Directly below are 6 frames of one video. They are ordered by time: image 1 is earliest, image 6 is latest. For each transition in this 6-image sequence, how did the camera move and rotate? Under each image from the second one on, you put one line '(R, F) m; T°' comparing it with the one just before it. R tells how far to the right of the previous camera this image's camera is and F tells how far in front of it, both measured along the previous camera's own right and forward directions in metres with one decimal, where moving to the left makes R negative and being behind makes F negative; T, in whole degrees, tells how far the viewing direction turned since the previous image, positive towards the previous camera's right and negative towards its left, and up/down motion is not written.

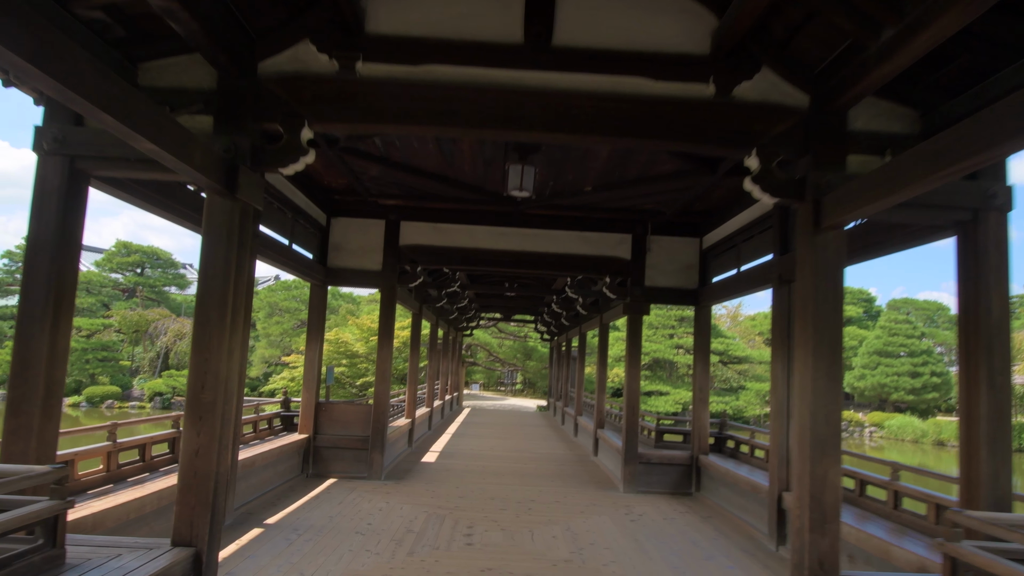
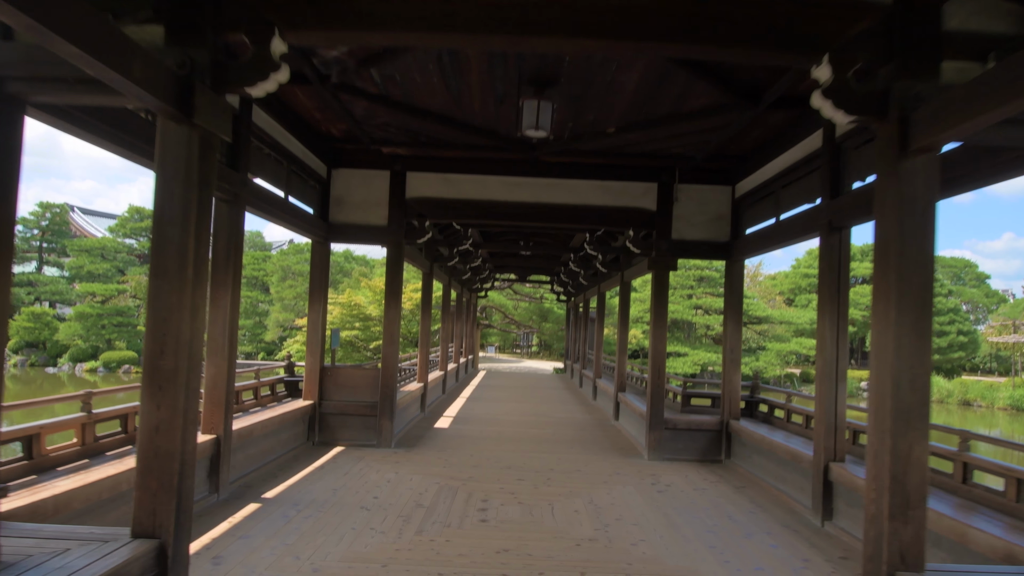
(0.0, +0.4) m; -1°
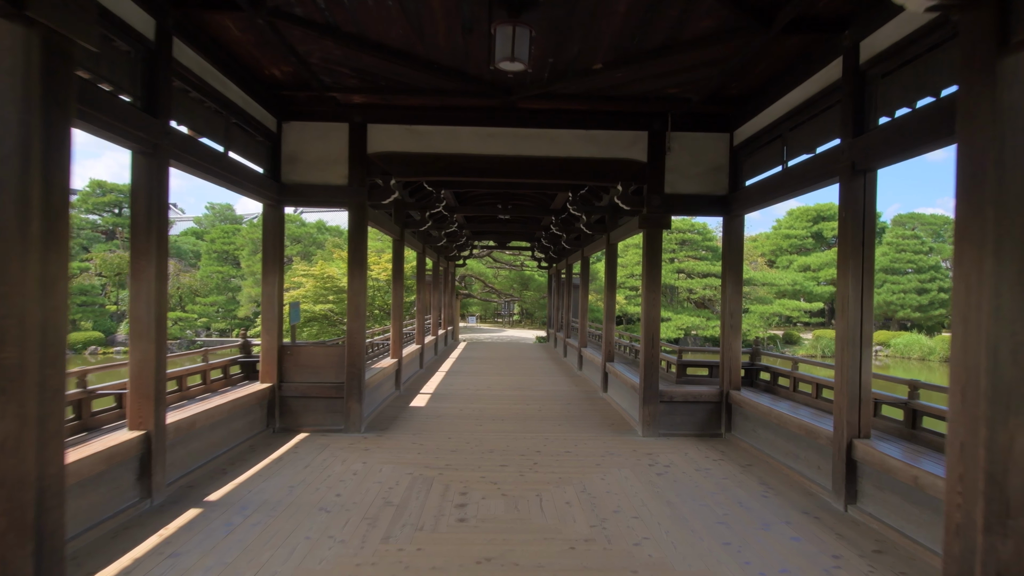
(0.0, +0.5) m; +2°
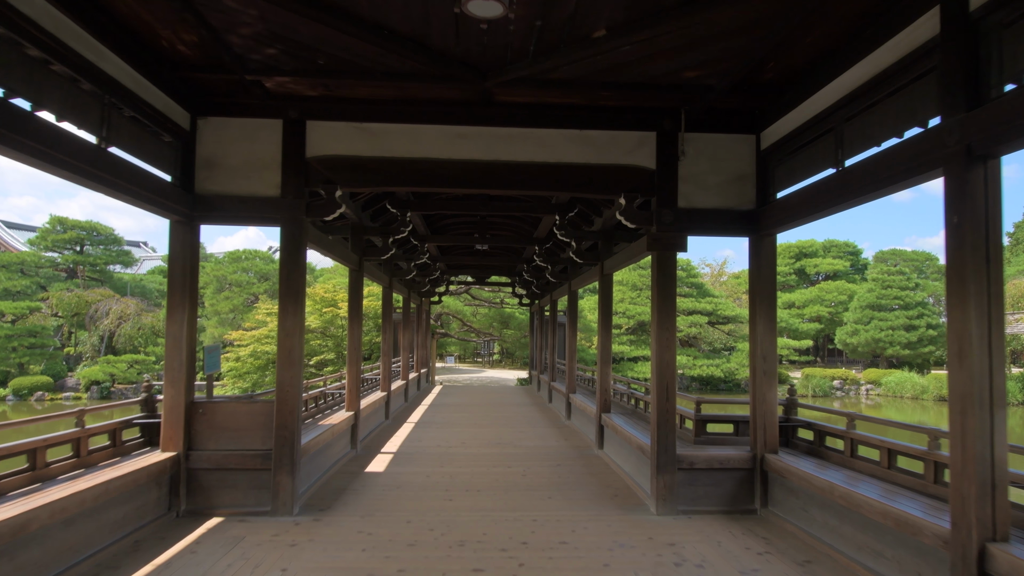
(0.0, +1.1) m; +2°
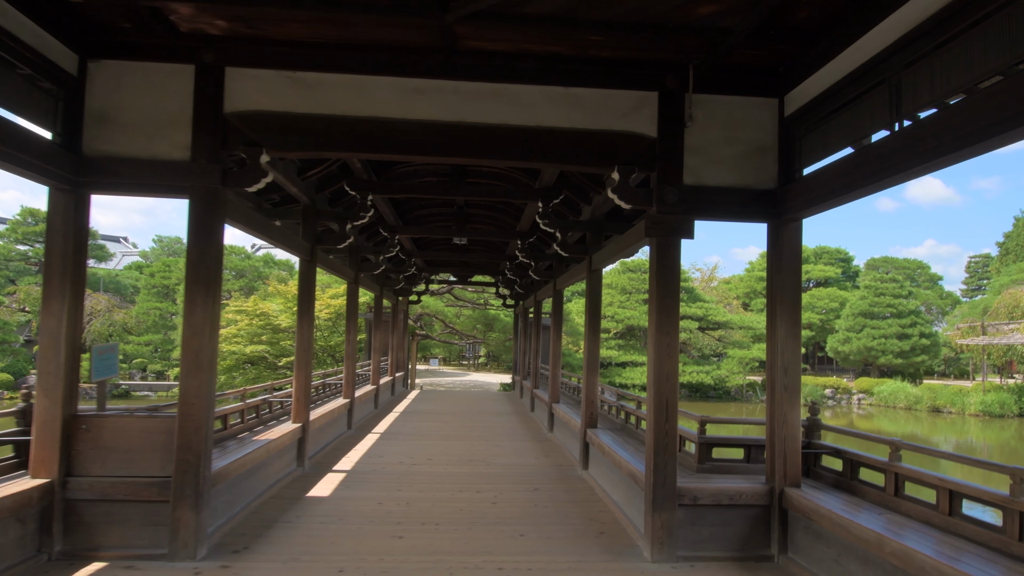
(+0.1, +0.8) m; +1°
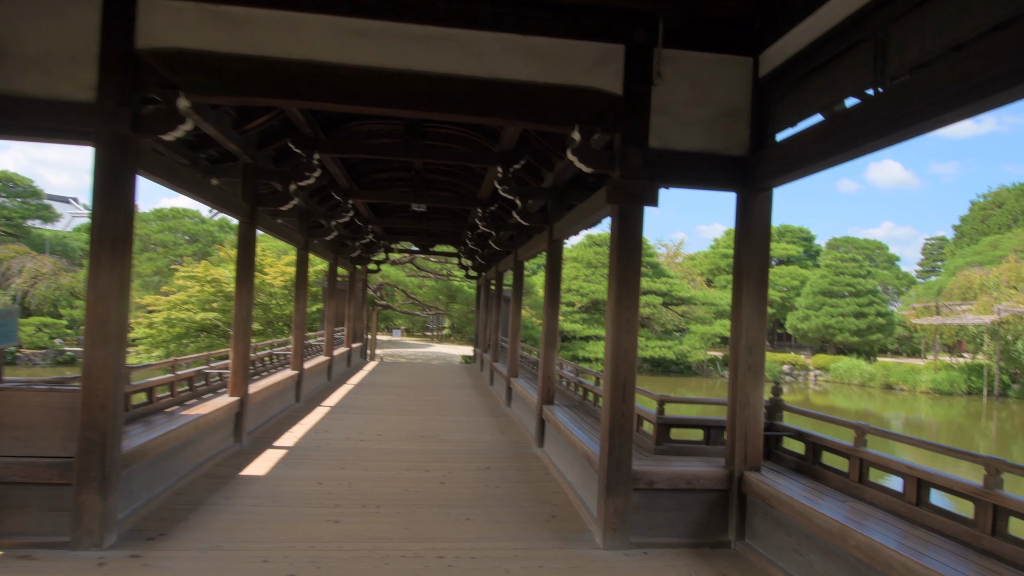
(+0.1, +0.3) m; +3°
